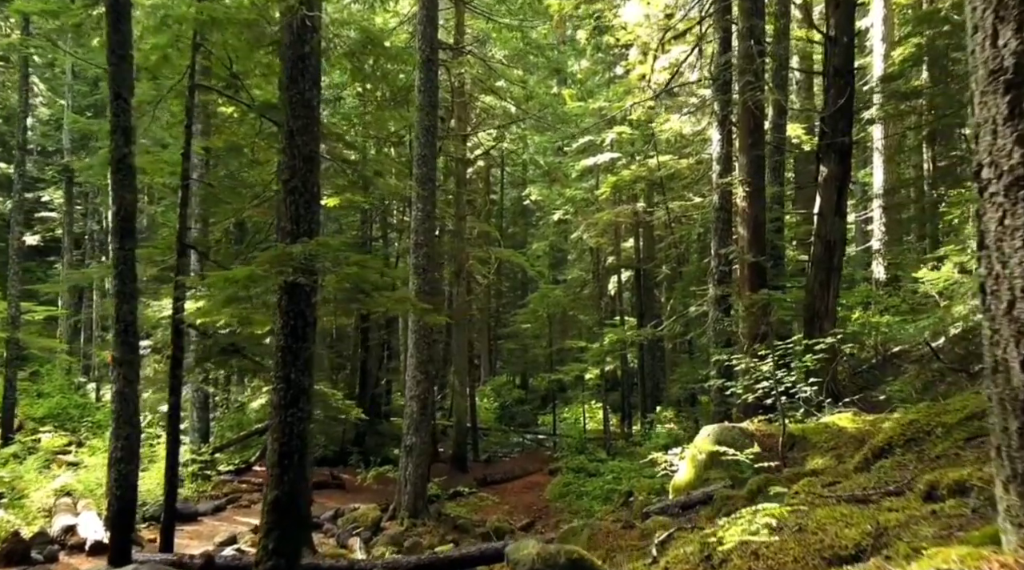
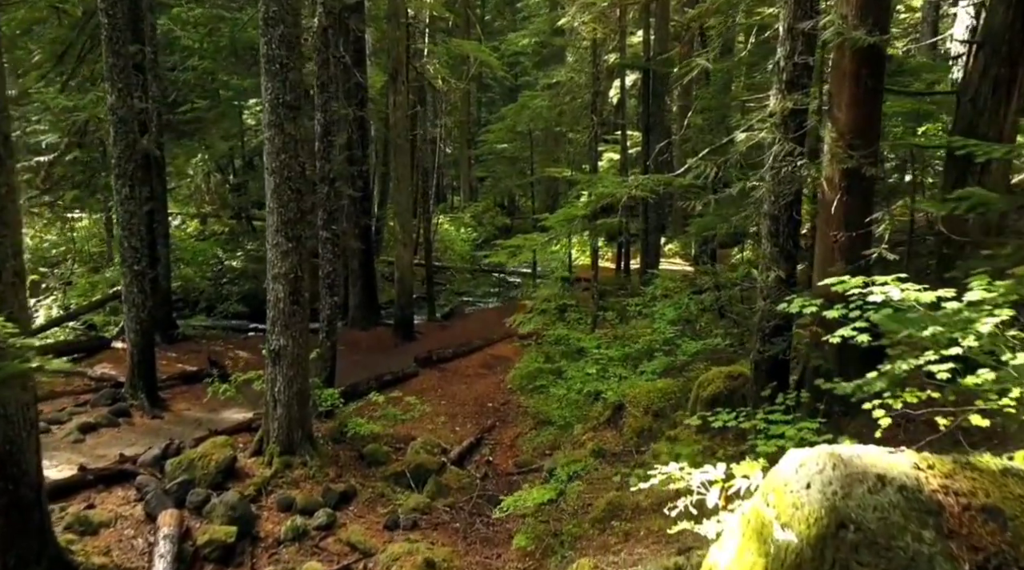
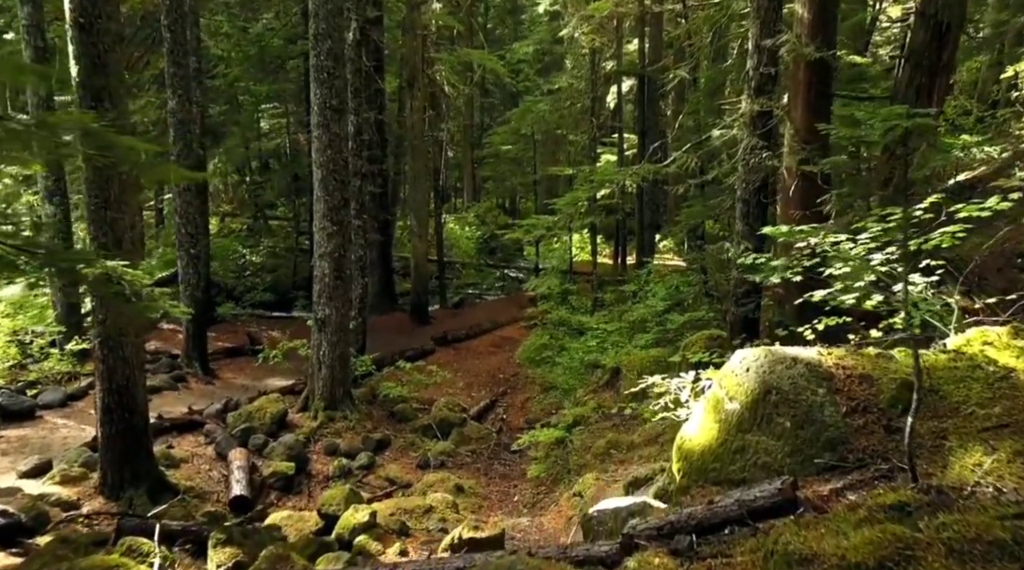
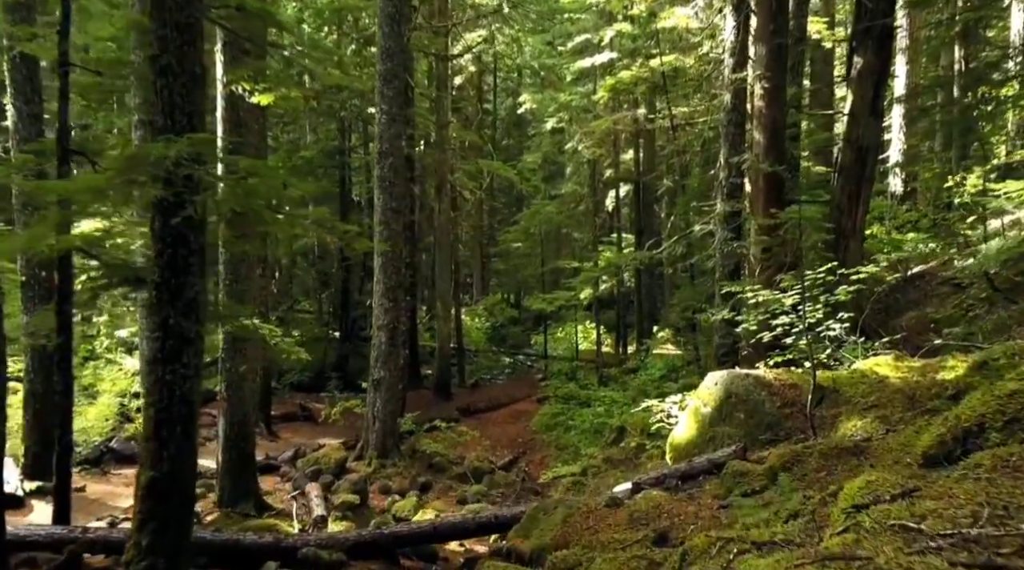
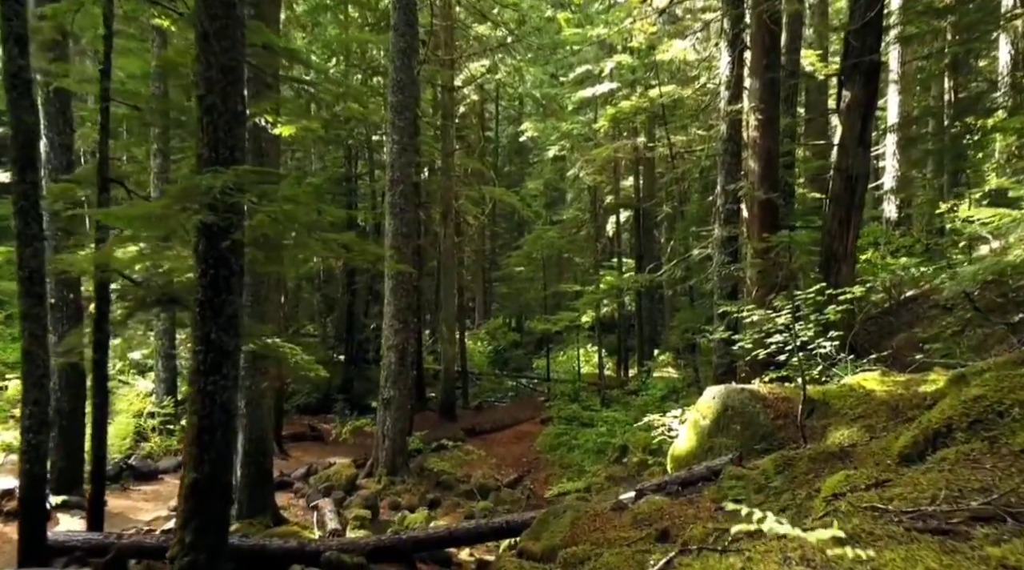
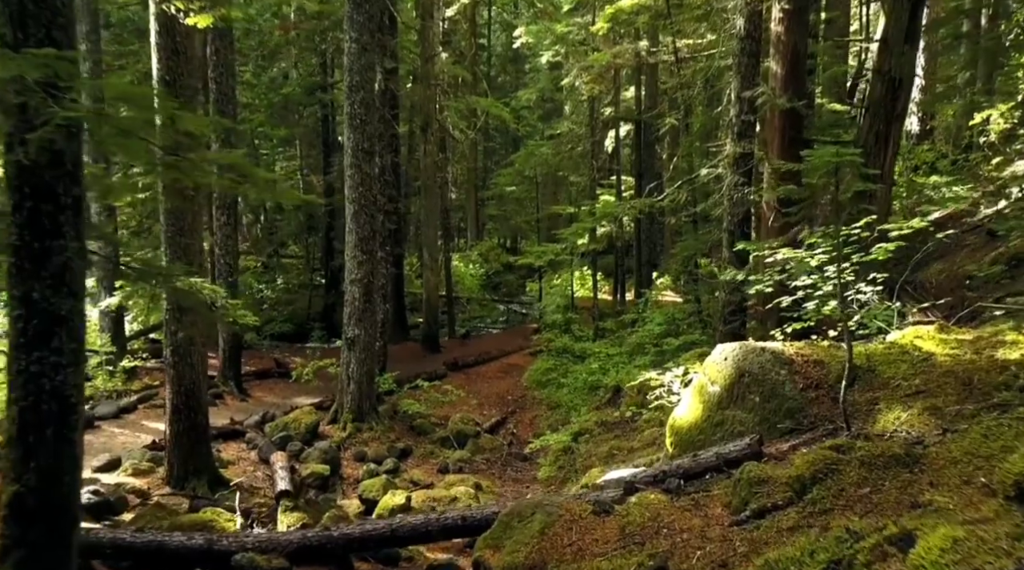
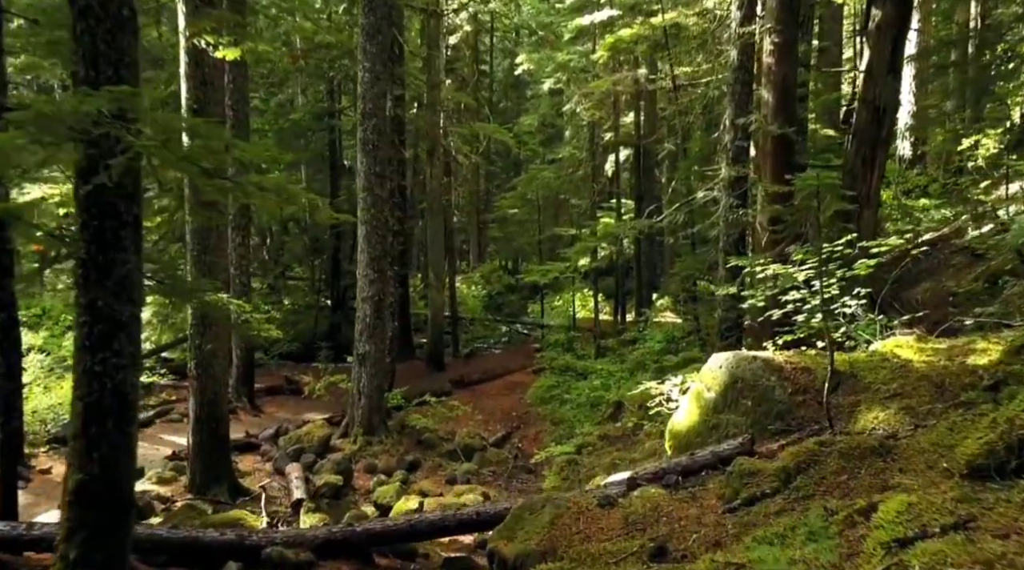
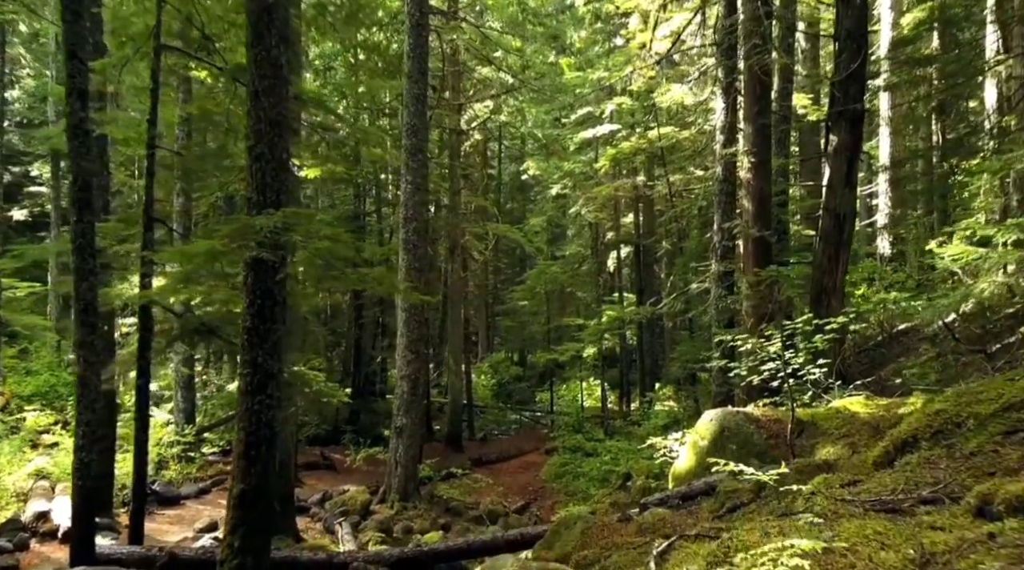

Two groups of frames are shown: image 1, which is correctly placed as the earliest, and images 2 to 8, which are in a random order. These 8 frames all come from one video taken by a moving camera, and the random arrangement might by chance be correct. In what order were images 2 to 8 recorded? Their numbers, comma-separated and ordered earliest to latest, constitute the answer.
8, 5, 4, 7, 6, 3, 2
